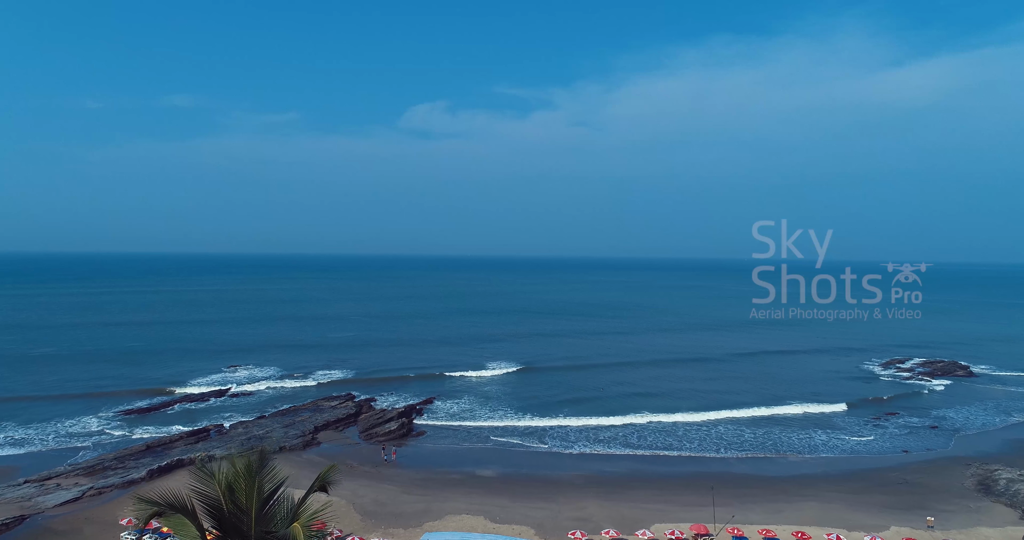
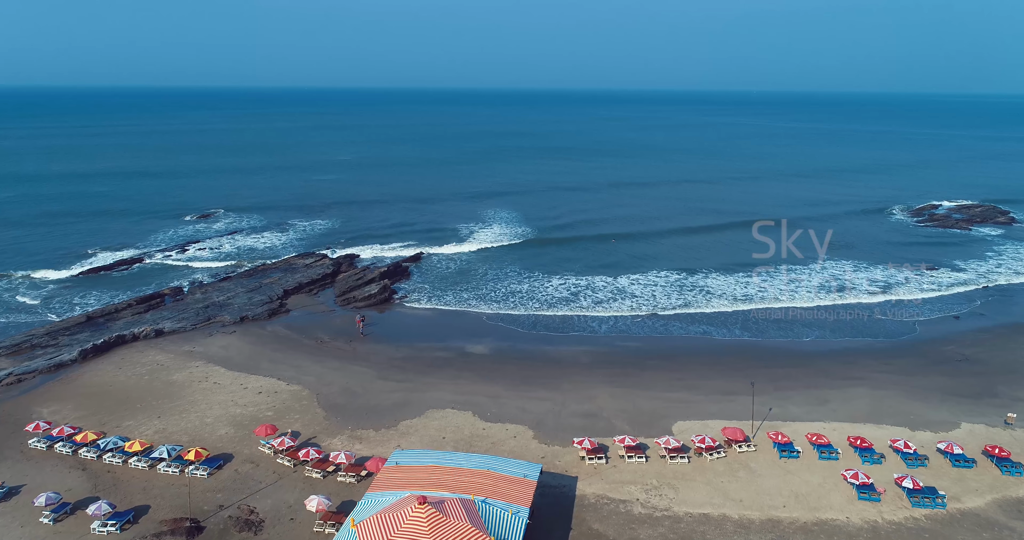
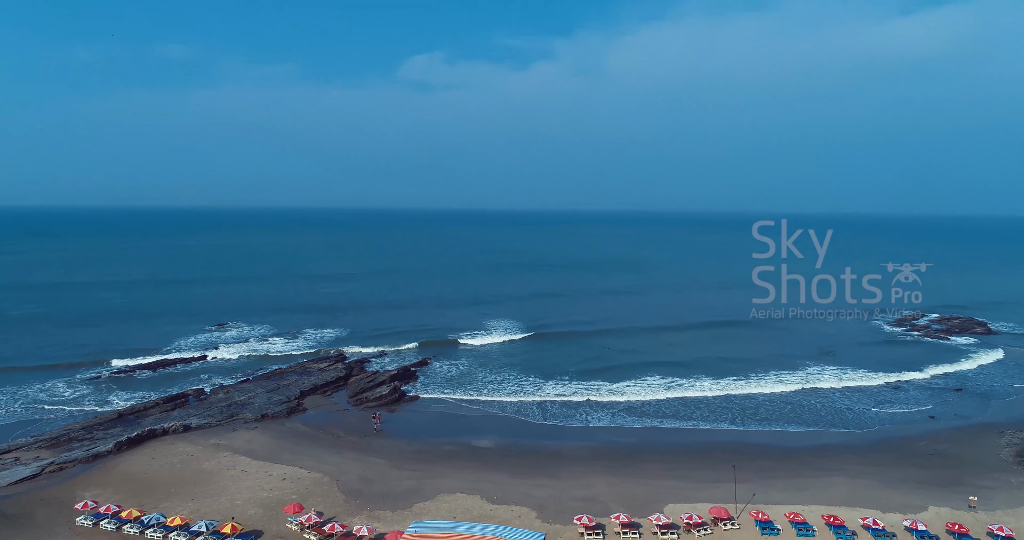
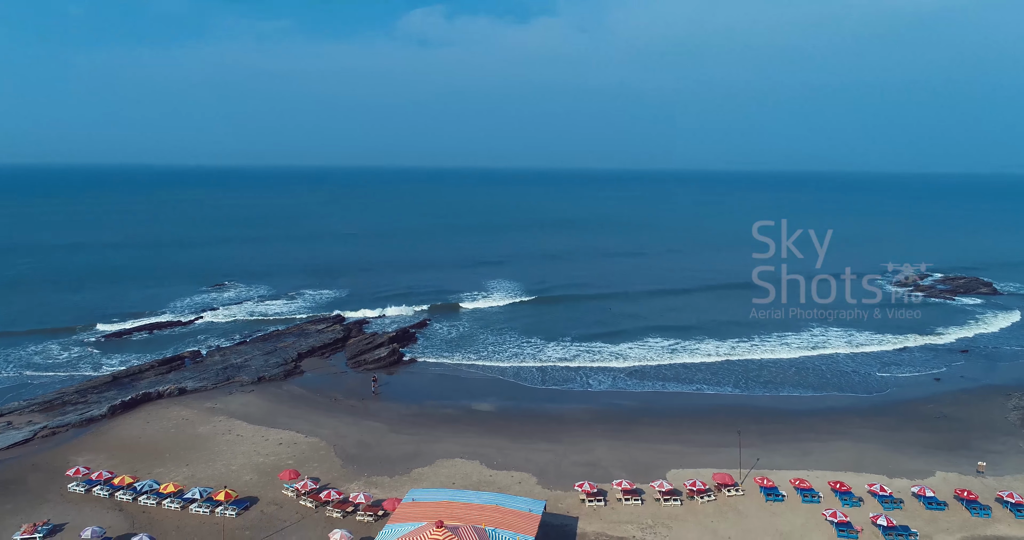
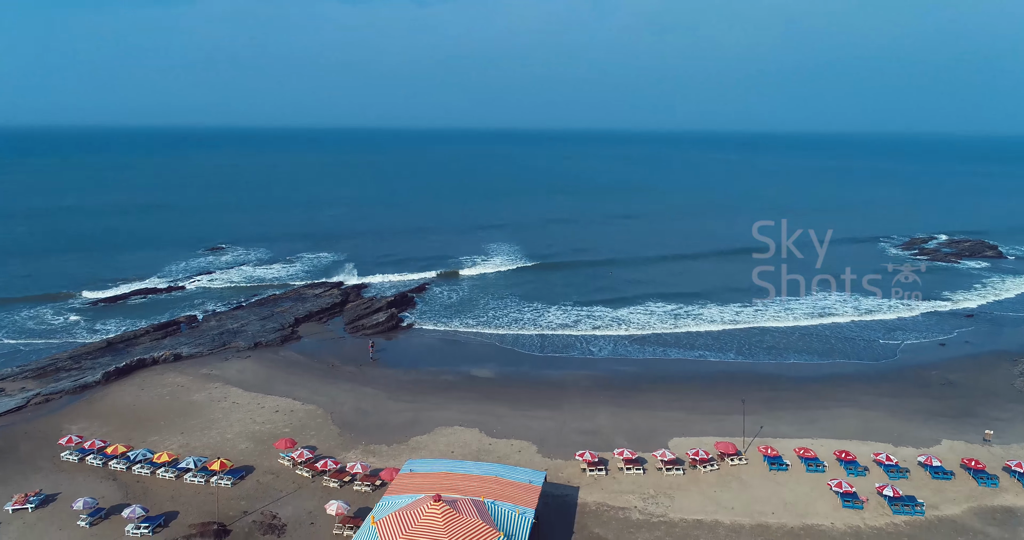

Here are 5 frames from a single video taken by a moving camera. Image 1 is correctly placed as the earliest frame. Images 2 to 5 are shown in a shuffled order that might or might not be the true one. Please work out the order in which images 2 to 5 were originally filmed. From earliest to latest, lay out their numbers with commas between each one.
3, 4, 5, 2
